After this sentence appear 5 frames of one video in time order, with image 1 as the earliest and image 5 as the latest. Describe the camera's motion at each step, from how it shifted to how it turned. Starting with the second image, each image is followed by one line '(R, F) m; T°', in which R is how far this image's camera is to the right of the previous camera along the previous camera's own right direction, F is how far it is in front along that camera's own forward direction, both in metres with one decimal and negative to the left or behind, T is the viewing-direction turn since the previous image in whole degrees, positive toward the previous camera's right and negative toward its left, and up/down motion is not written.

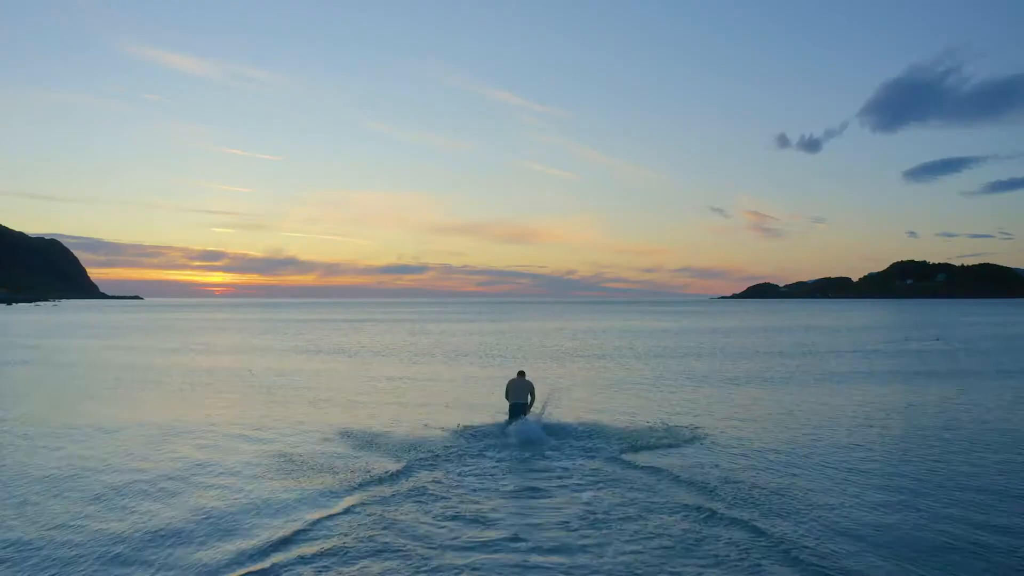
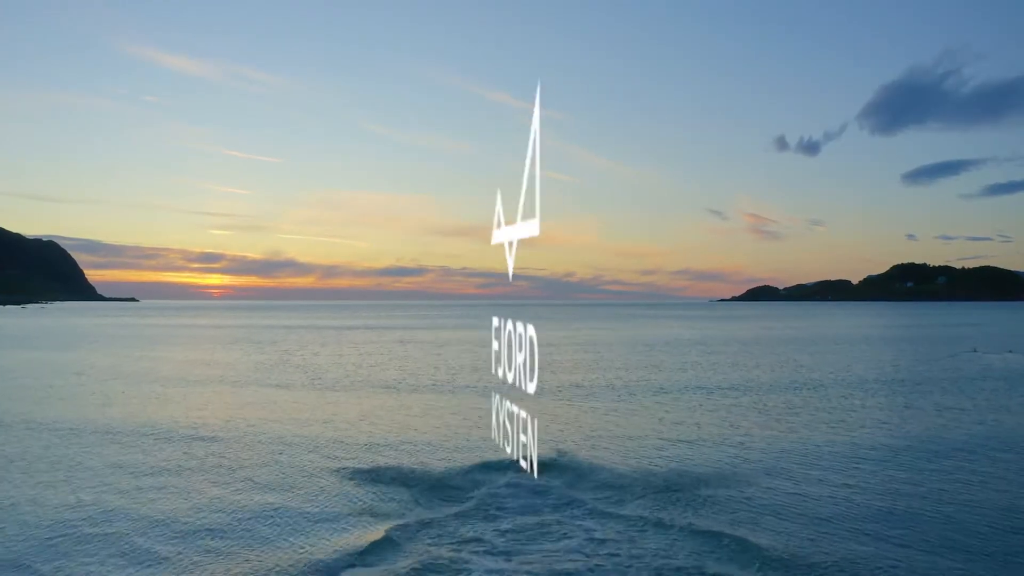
(-0.3, +2.6) m; 0°
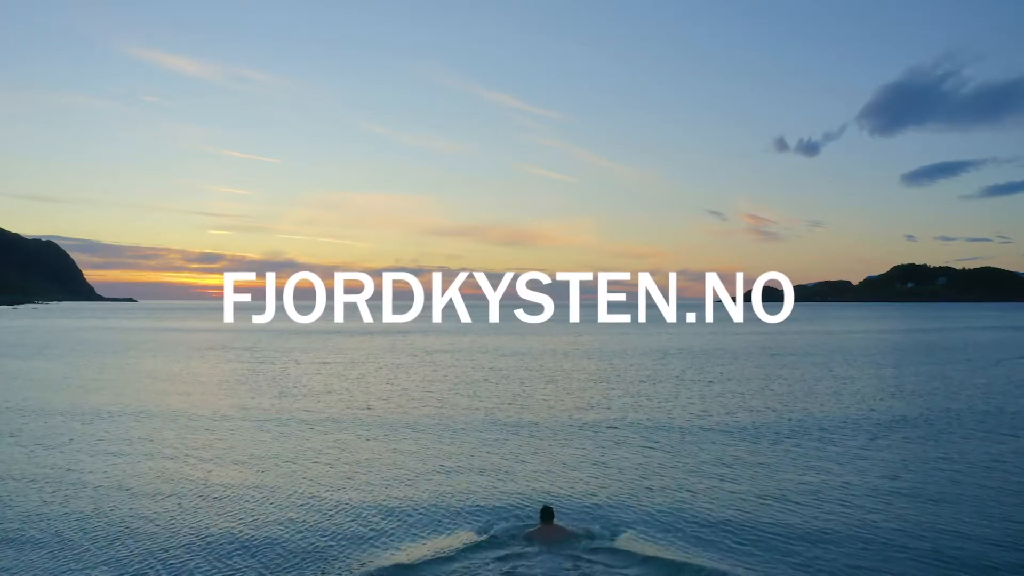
(-0.3, +1.7) m; 0°
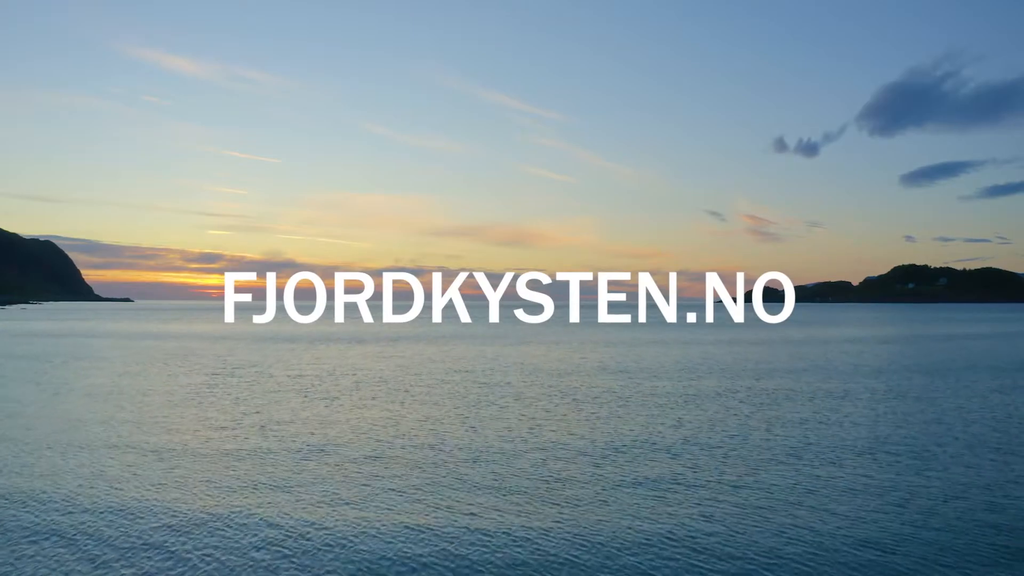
(-0.1, +1.7) m; 0°
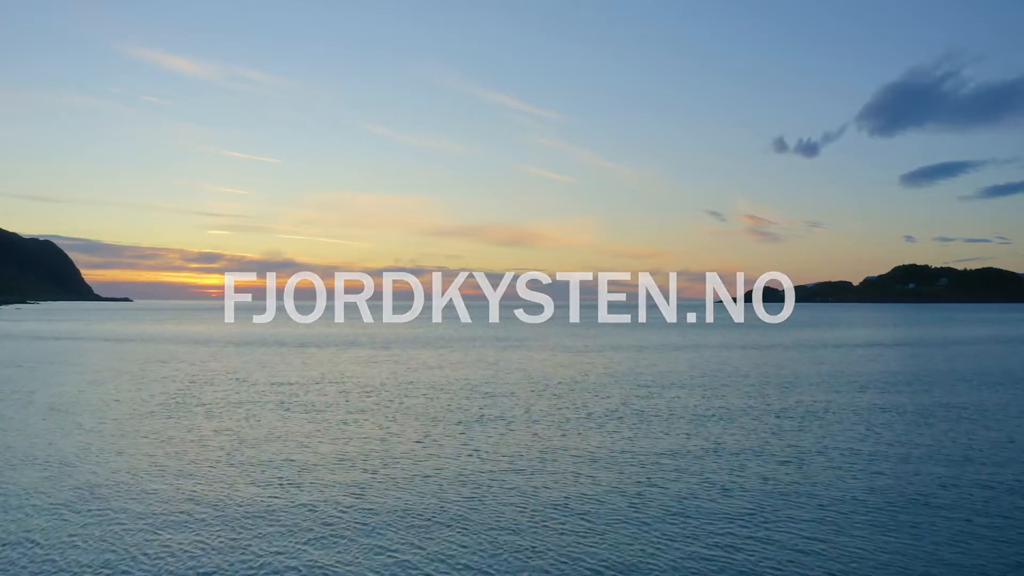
(0.0, +0.6) m; 0°
